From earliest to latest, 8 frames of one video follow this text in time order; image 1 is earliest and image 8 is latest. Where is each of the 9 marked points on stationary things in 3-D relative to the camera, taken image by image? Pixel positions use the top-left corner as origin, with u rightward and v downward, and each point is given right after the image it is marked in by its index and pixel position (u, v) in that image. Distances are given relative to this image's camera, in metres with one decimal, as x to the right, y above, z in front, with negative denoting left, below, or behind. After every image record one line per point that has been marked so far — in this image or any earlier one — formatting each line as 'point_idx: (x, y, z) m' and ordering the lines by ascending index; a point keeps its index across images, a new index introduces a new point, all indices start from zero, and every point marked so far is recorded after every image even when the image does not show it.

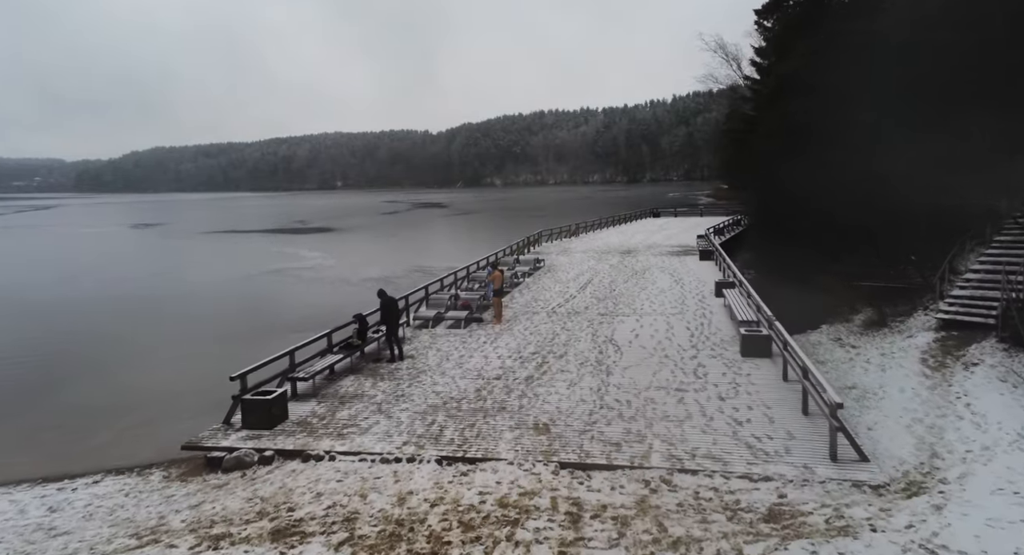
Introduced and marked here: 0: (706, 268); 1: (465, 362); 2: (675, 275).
0: (+6.5, +0.3, +18.8) m
1: (-0.8, -1.5, +9.9) m
2: (+5.1, +0.1, +17.7) m
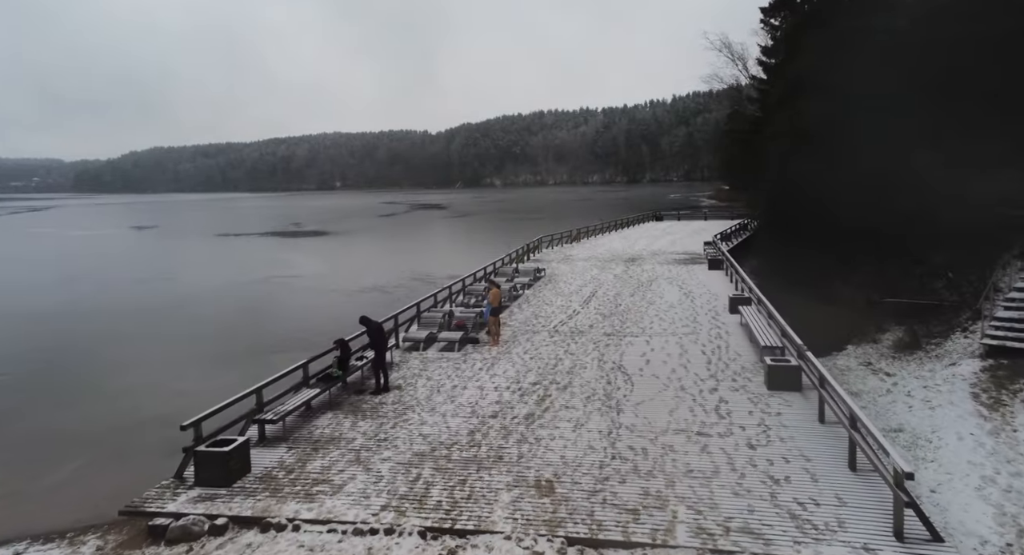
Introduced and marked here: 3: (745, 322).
0: (+6.5, -0.1, +17.8) m
1: (-0.9, -1.9, +8.8) m
2: (+5.1, -0.3, +16.7) m
3: (+5.1, -1.0, +12.1) m
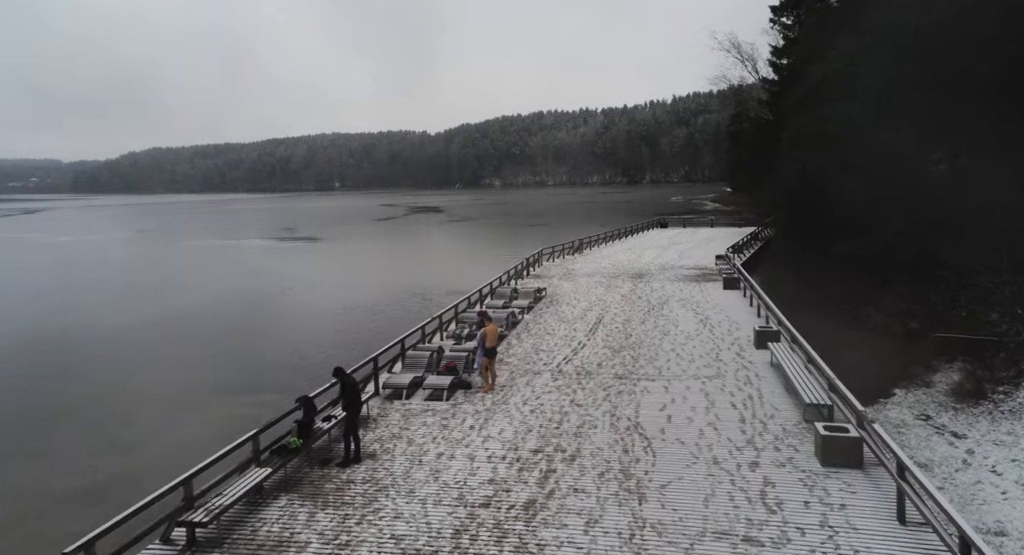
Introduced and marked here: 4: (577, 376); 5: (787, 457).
0: (+6.4, -0.7, +16.2) m
1: (-0.9, -2.5, +7.3) m
2: (+5.0, -0.9, +15.1) m
3: (+5.0, -1.6, +10.5) m
4: (+1.2, -1.9, +10.7) m
5: (+3.5, -2.3, +7.2) m
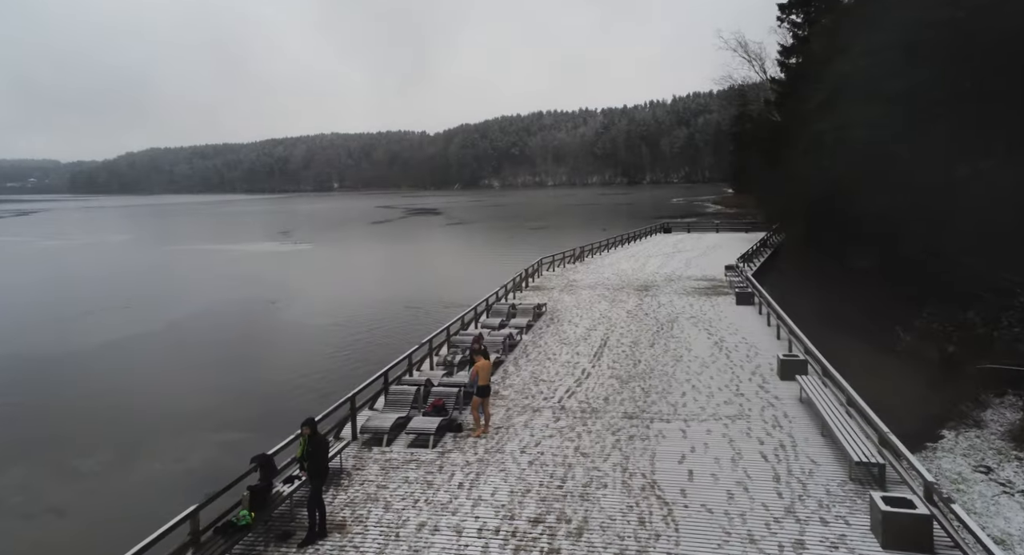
0: (+6.4, -1.1, +15.0) m
1: (-1.0, -2.9, +6.0) m
2: (+5.0, -1.4, +13.9) m
3: (+5.0, -2.0, +9.3) m
4: (+1.2, -2.3, +9.4) m
5: (+3.5, -2.7, +6.0) m
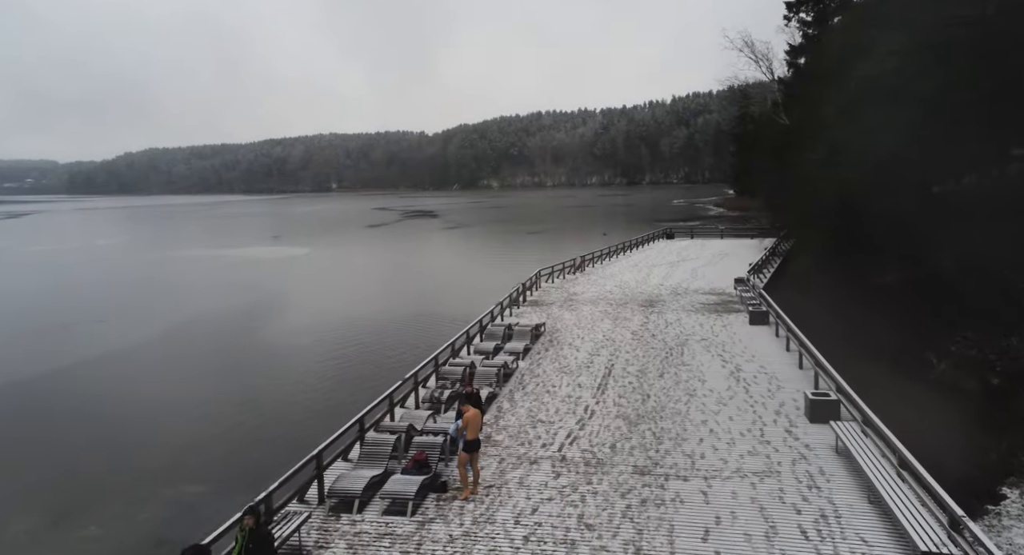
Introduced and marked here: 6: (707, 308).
0: (+6.2, -1.6, +13.8) m
1: (-1.0, -3.4, +4.8) m
2: (+4.9, -1.9, +12.7) m
3: (+4.9, -2.5, +8.1) m
4: (+1.1, -2.8, +8.2) m
5: (+3.4, -3.2, +4.8) m
6: (+6.2, -1.0, +17.7) m
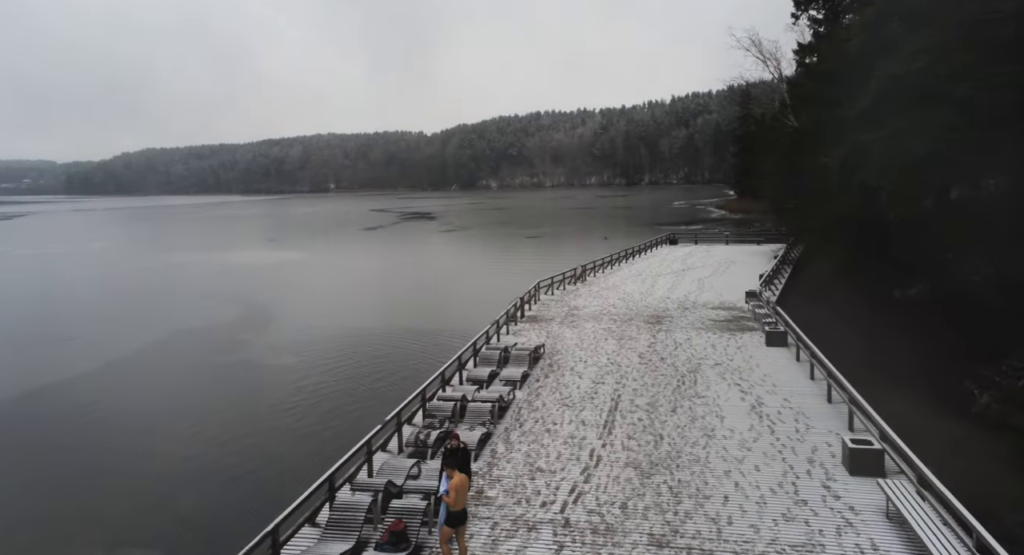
0: (+6.2, -2.1, +12.6) m
1: (-1.1, -3.9, +3.6) m
2: (+4.8, -2.3, +11.5) m
3: (+4.8, -3.0, +6.9) m
4: (+1.0, -3.2, +7.0) m
5: (+3.3, -3.7, +3.5) m
6: (+6.1, -1.4, +16.5) m
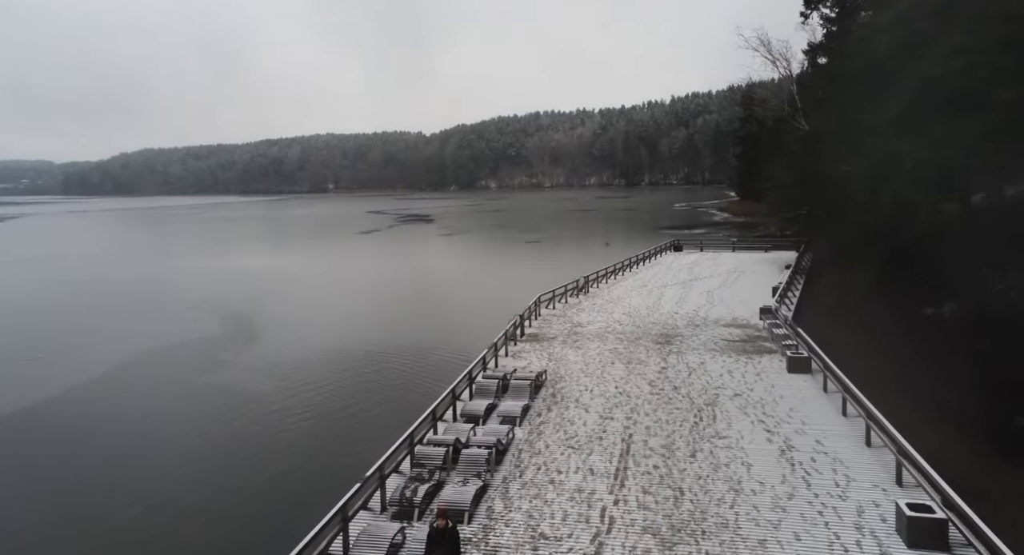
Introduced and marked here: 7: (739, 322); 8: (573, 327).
0: (+6.2, -2.5, +11.4) m
1: (-1.1, -4.4, +2.4) m
2: (+4.8, -2.8, +10.3) m
3: (+4.8, -3.5, +5.7) m
4: (+1.0, -3.7, +5.8) m
5: (+3.3, -4.2, +2.4) m
6: (+6.1, -1.9, +15.3) m
7: (+7.2, -1.4, +17.7) m
8: (+1.9, -1.6, +17.7) m
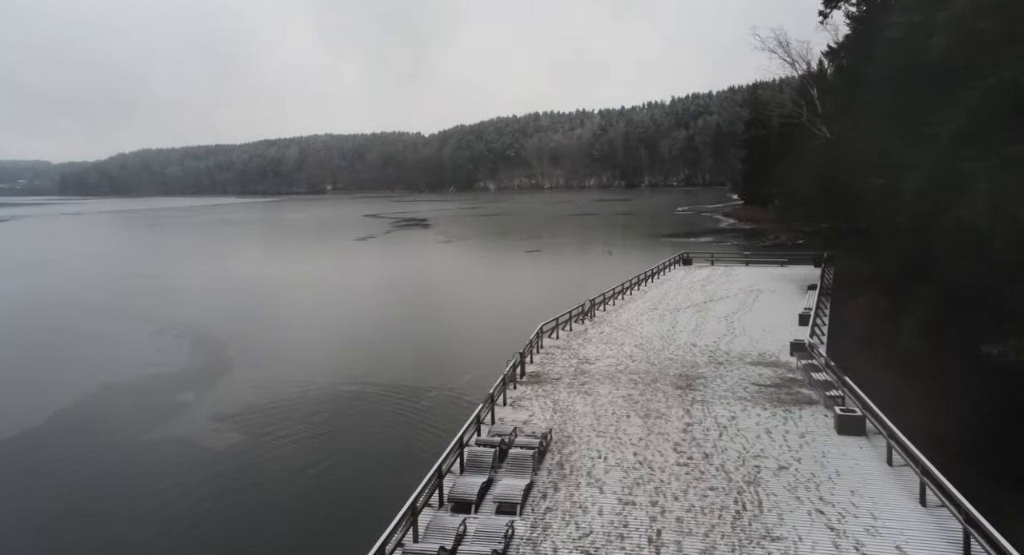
0: (+6.1, -3.4, +9.3) m
1: (-1.1, -5.2, +0.3) m
2: (+4.8, -3.7, +8.2) m
3: (+4.8, -4.3, +3.6) m
4: (+1.0, -4.6, +3.7) m
5: (+3.3, -5.0, +0.3) m
6: (+6.0, -2.8, +13.3) m
7: (+7.1, -2.3, +15.6) m
8: (+1.9, -2.5, +15.6) m
